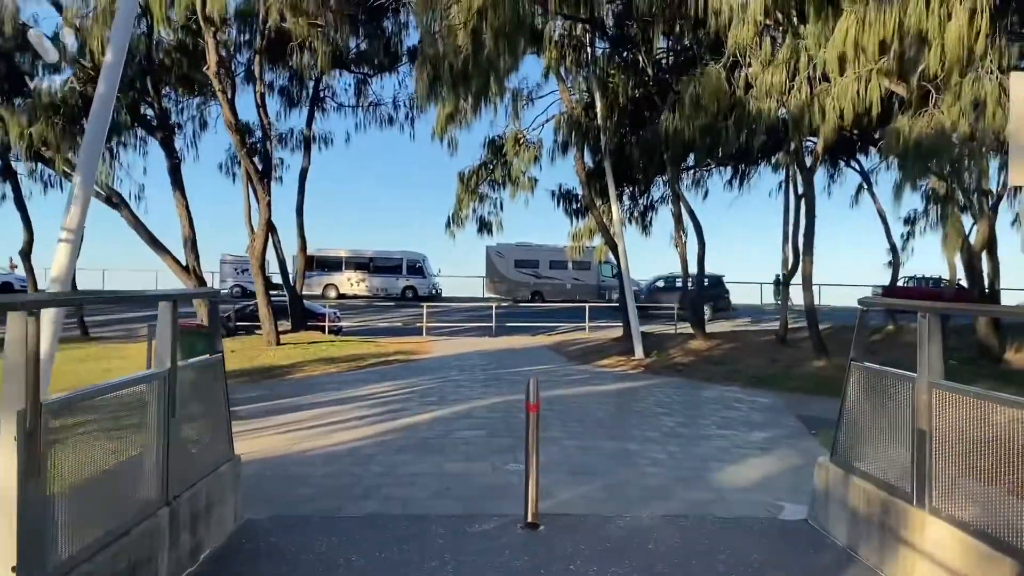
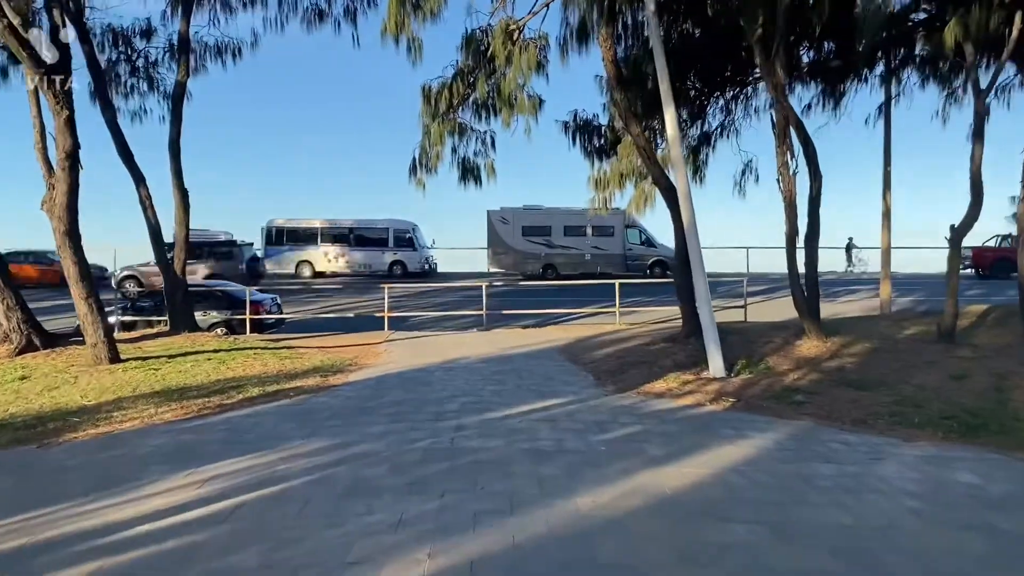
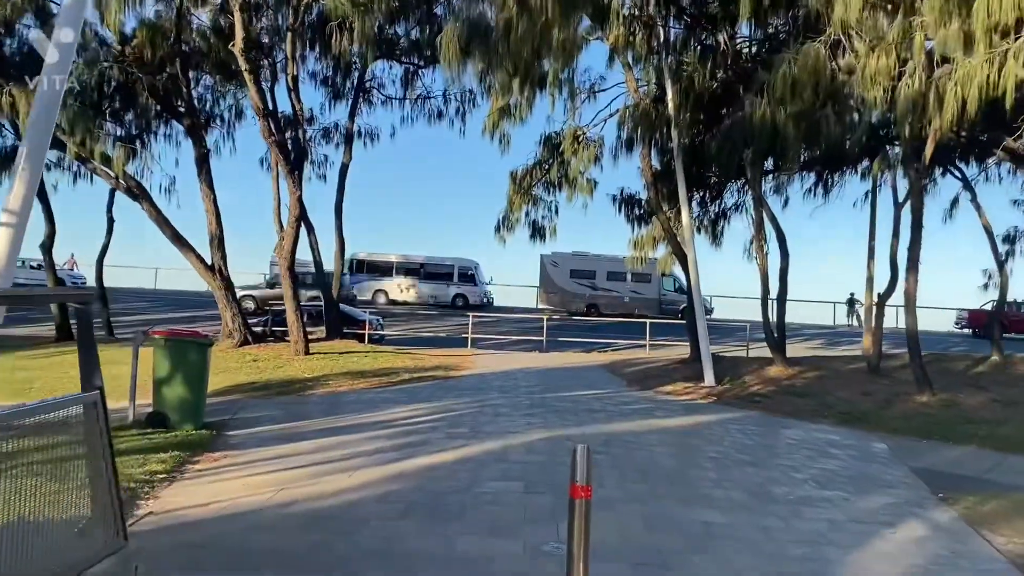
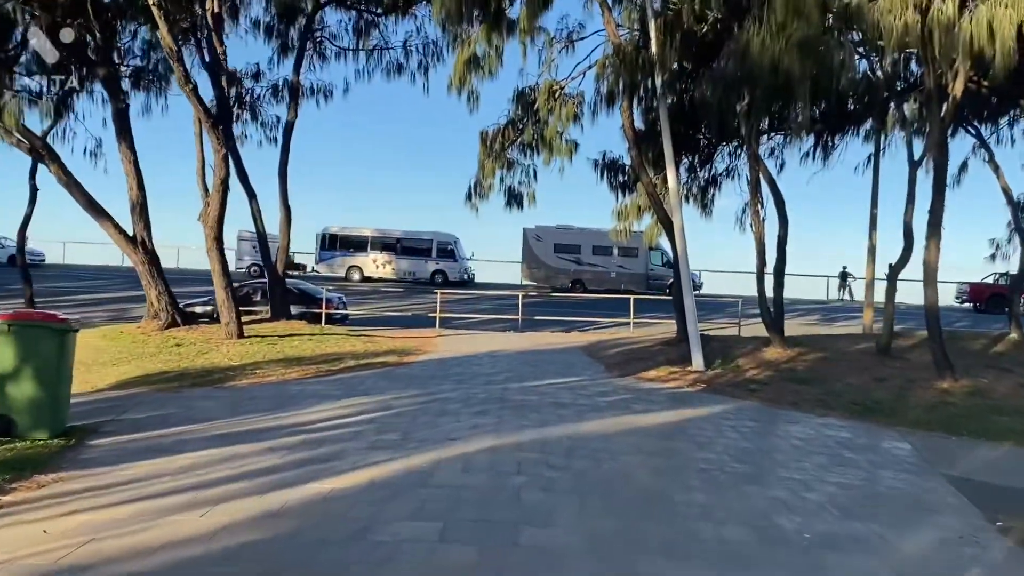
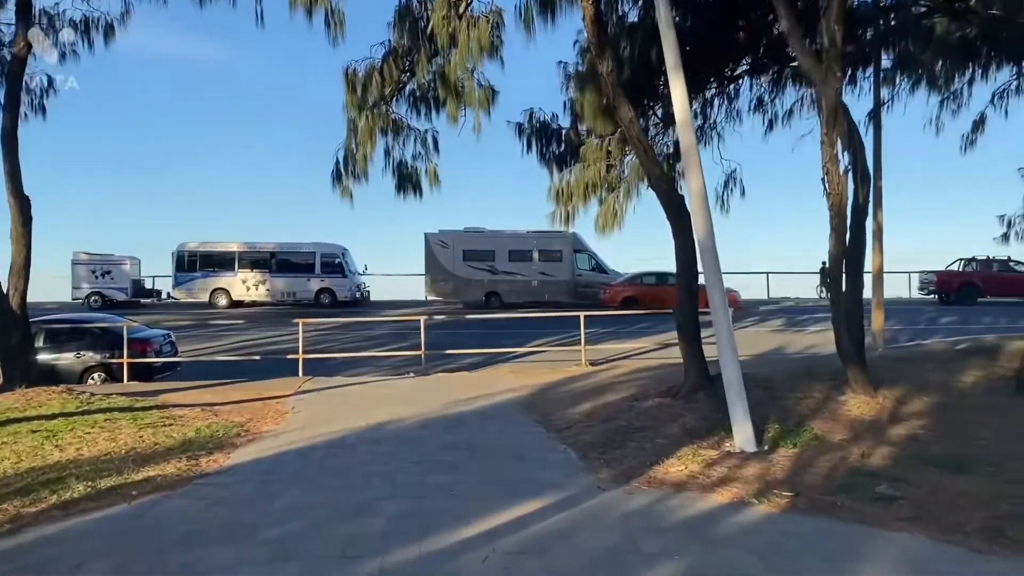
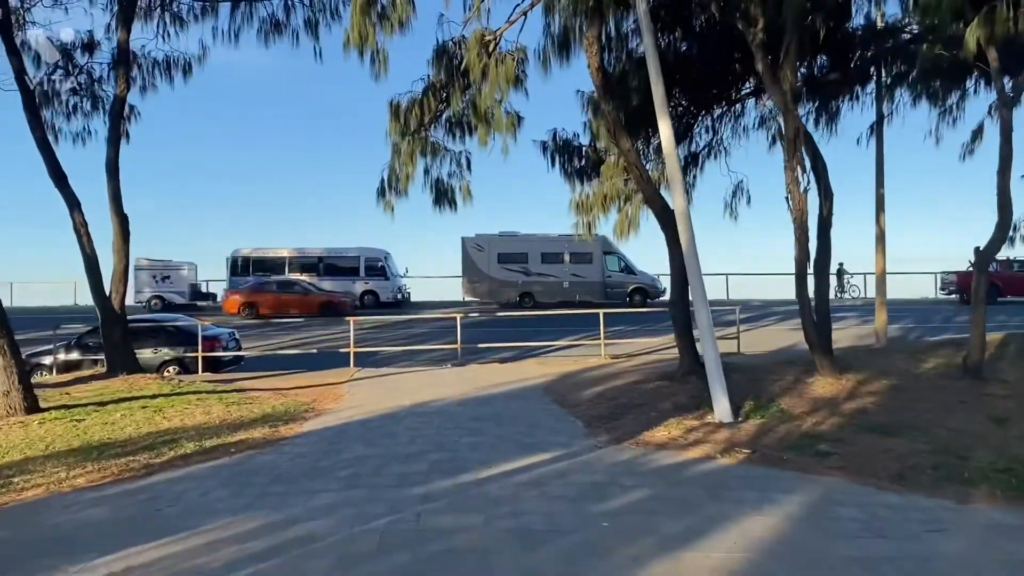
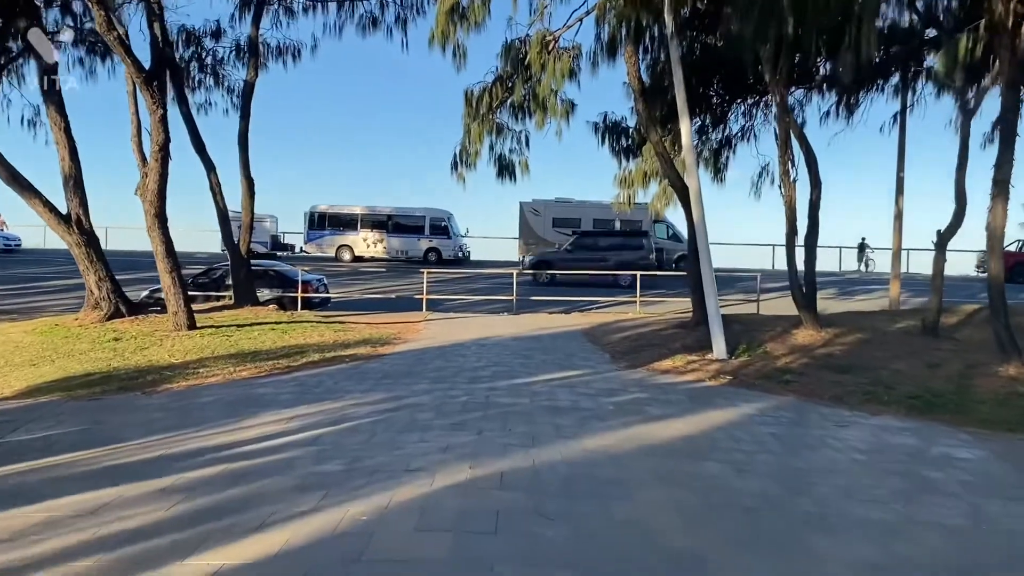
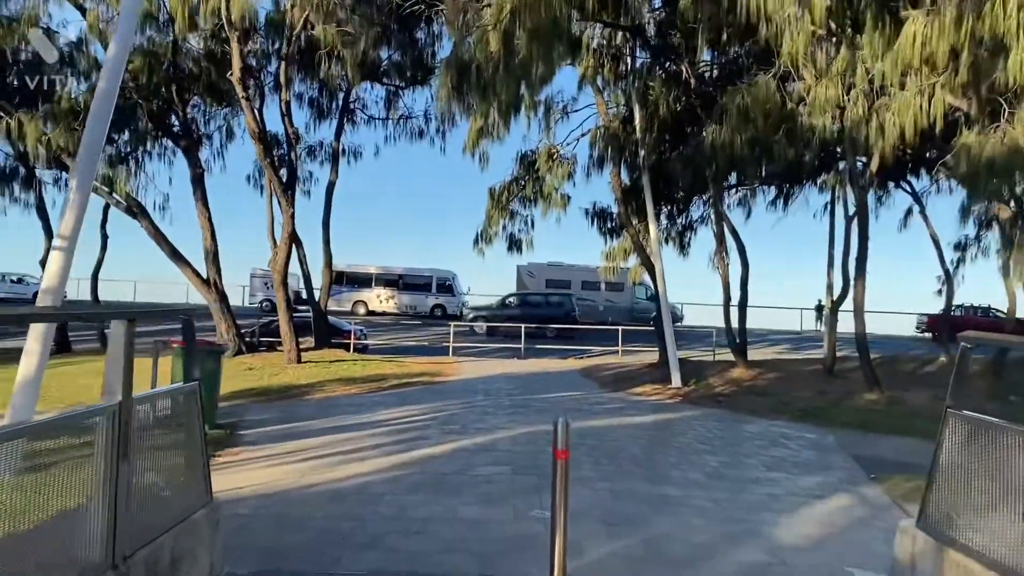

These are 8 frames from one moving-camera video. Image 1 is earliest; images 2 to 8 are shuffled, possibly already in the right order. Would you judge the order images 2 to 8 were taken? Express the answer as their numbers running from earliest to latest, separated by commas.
8, 3, 4, 7, 2, 6, 5
